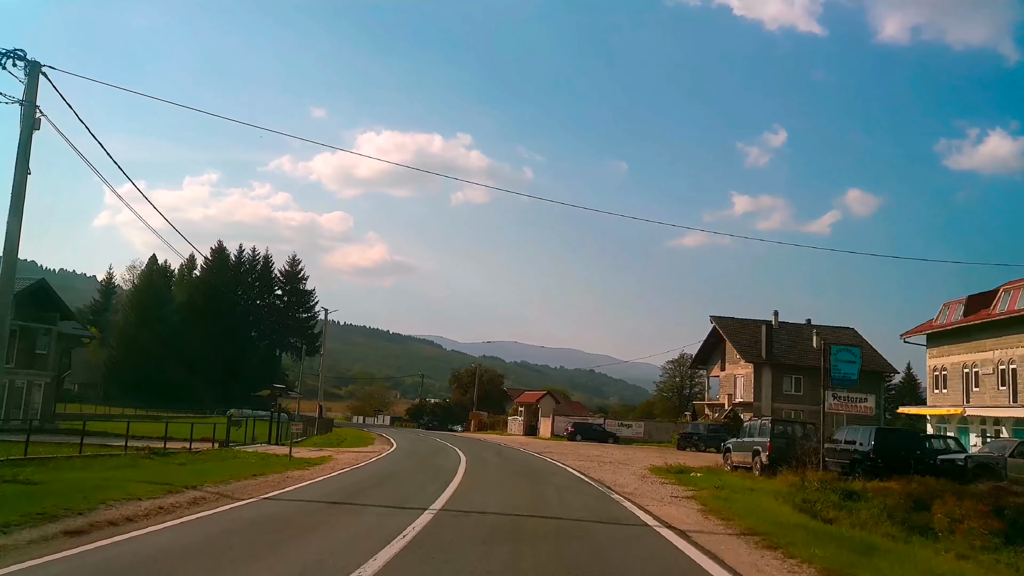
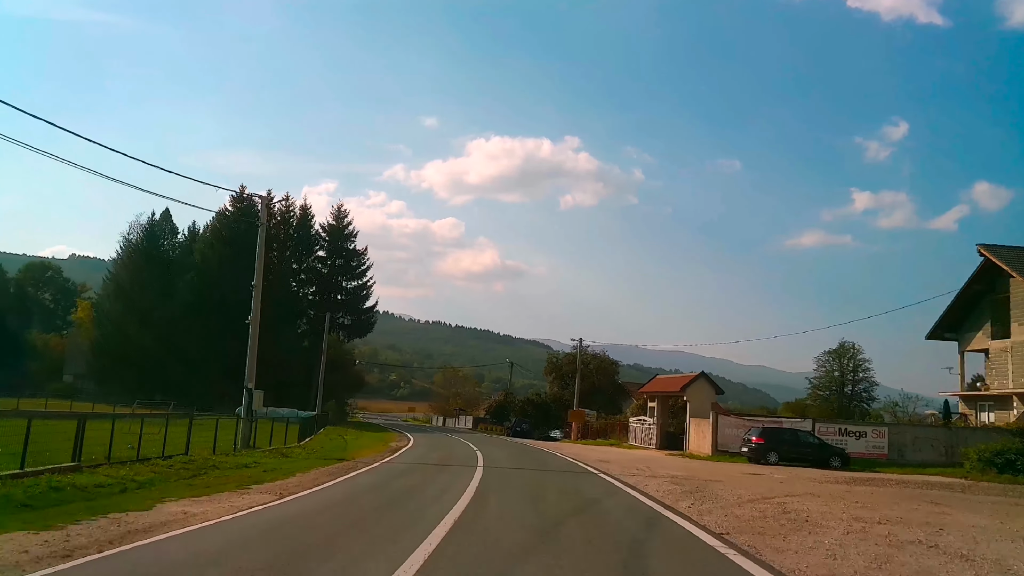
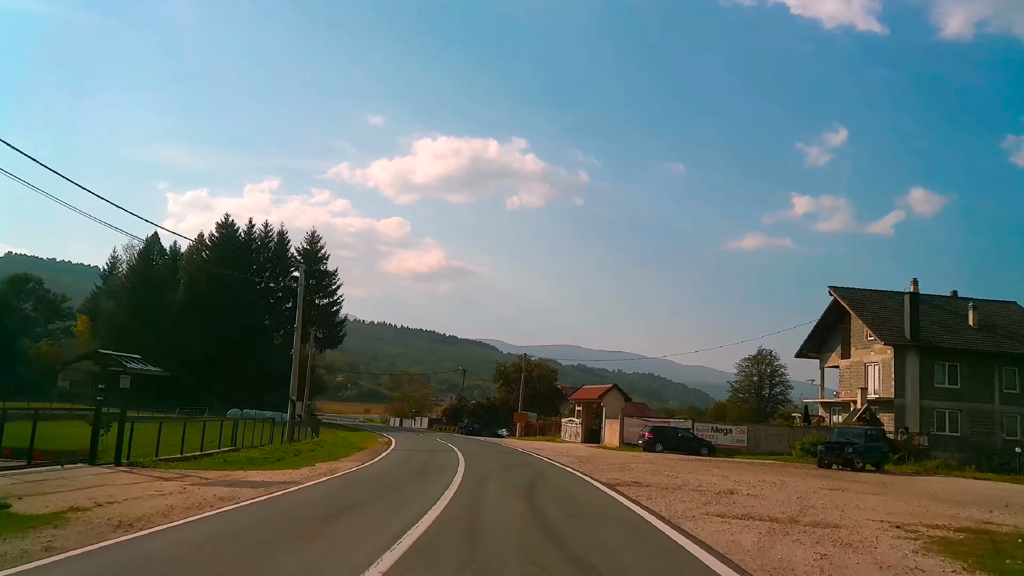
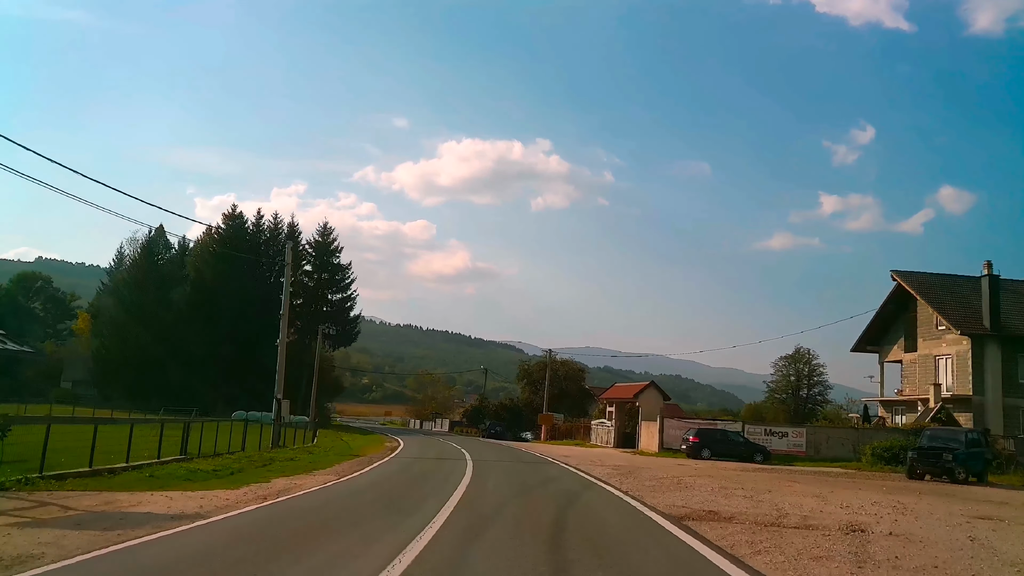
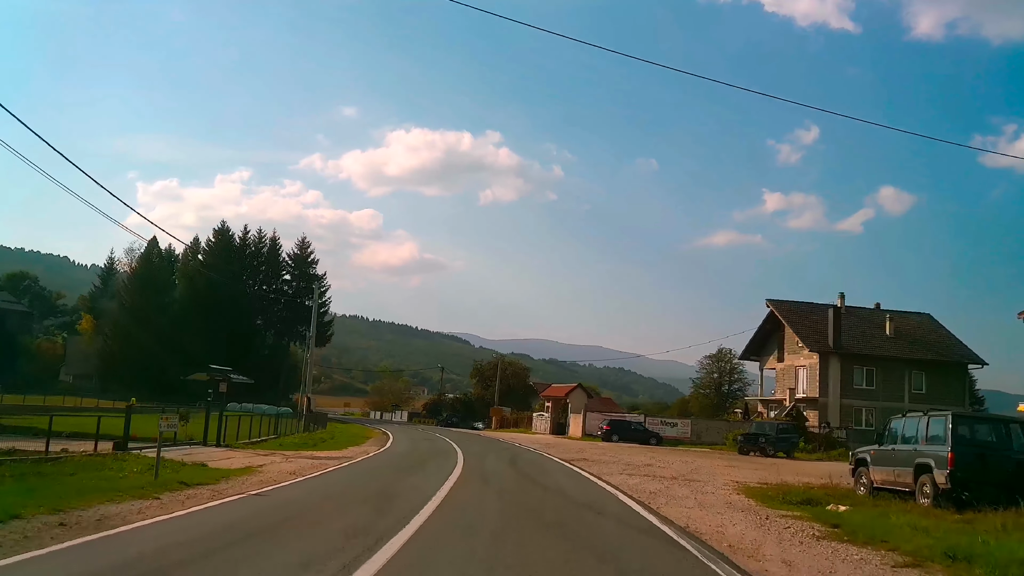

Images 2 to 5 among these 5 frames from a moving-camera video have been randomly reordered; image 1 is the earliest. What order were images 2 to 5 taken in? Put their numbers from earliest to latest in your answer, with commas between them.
5, 3, 4, 2
